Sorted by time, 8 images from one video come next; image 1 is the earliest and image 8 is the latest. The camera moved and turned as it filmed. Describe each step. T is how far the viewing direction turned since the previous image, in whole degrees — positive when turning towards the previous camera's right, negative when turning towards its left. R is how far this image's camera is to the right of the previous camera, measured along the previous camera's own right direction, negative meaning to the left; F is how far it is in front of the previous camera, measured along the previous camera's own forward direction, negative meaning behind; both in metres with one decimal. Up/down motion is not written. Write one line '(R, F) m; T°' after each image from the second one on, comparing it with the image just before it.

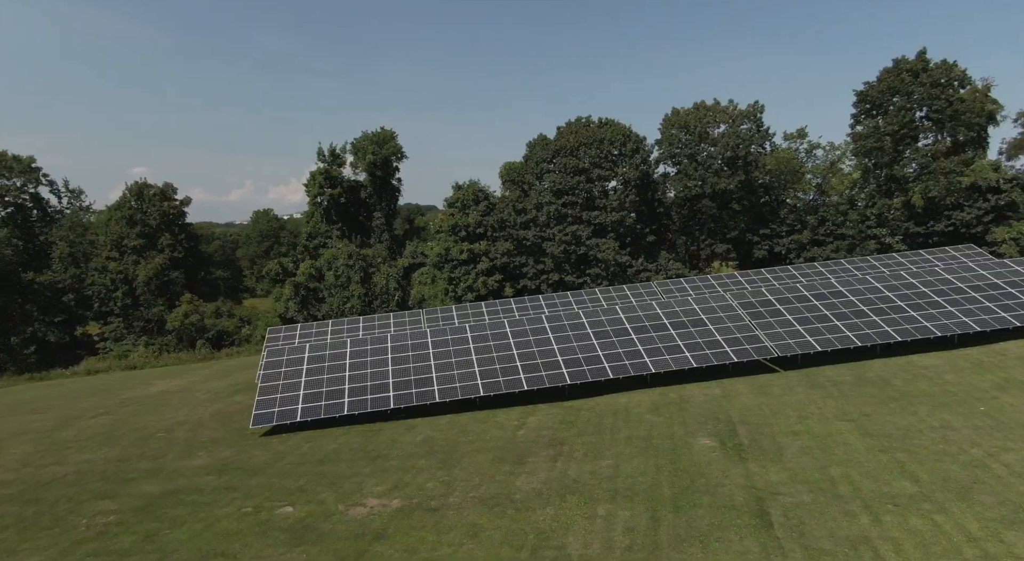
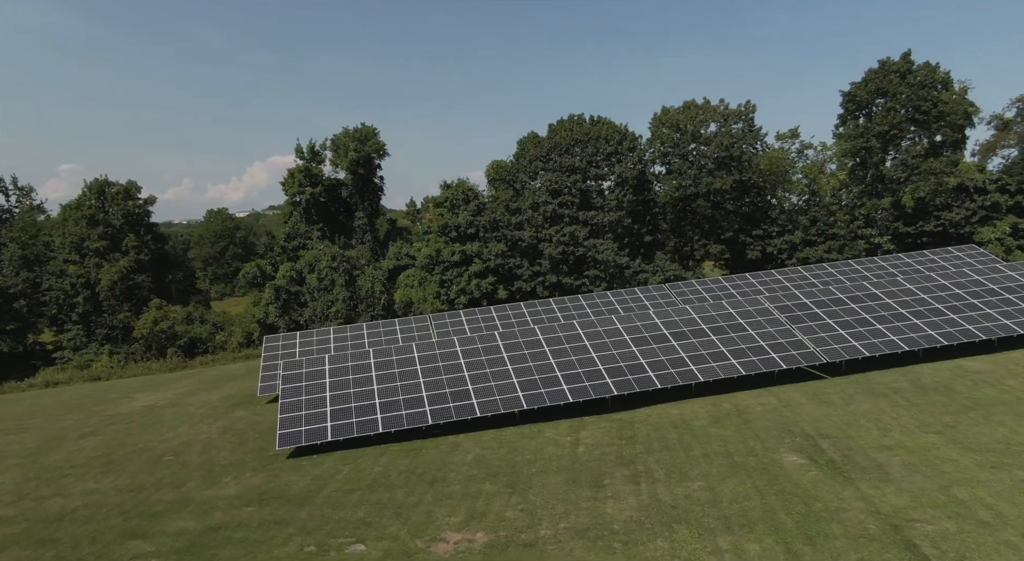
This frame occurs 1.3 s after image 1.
(-2.5, +1.4) m; +2°
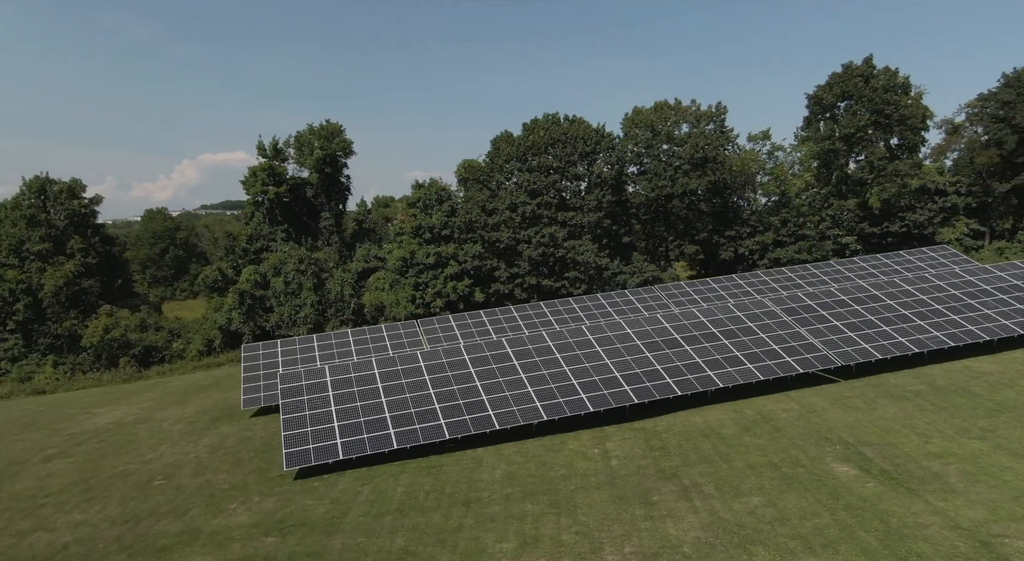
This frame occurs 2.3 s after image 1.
(-2.0, +1.0) m; +4°
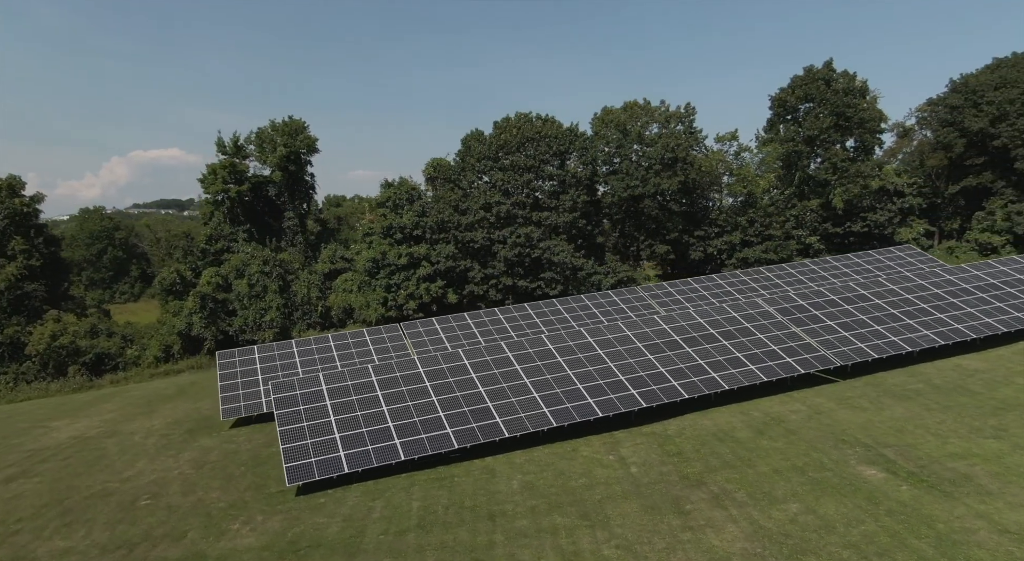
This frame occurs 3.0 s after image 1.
(-1.6, +0.7) m; +4°
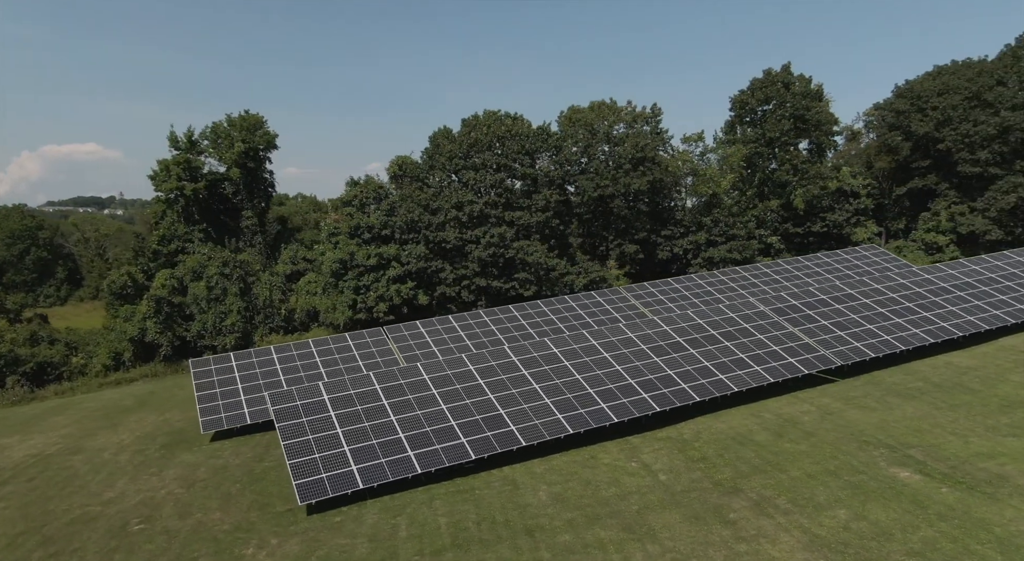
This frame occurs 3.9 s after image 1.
(-1.9, +0.7) m; +4°
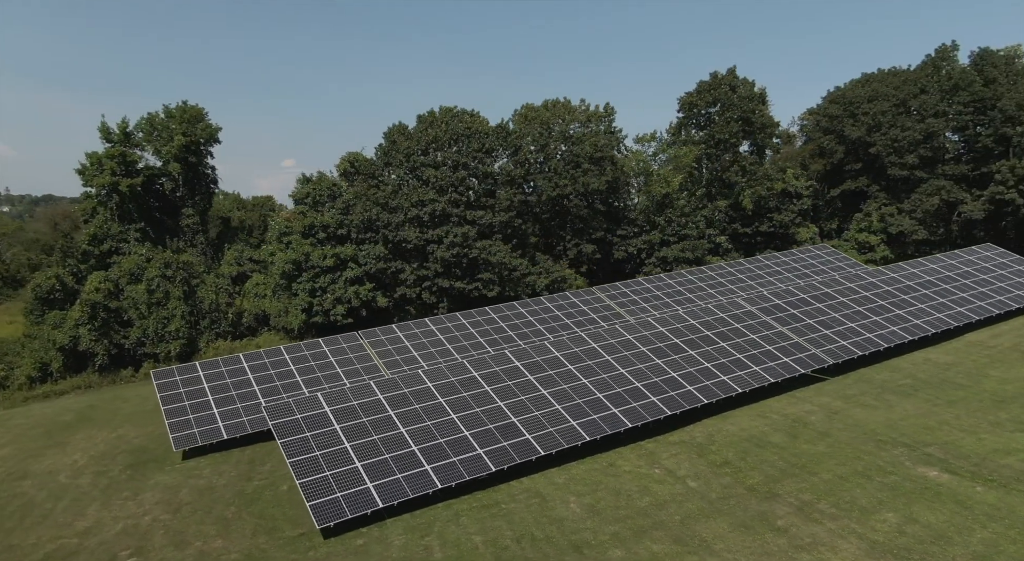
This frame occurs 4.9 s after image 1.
(-2.3, +0.8) m; +6°
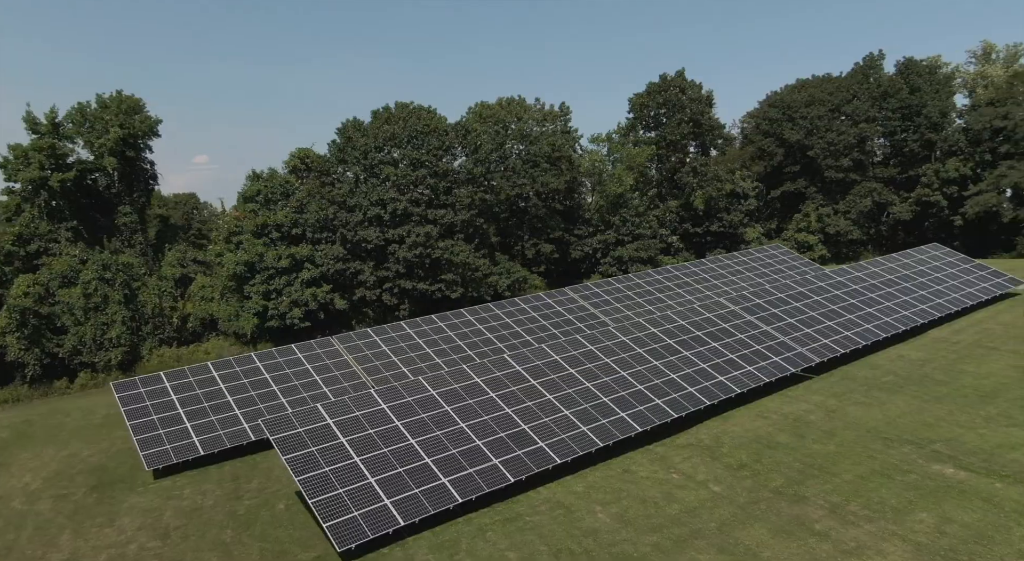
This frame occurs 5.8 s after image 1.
(-2.1, +0.7) m; +5°
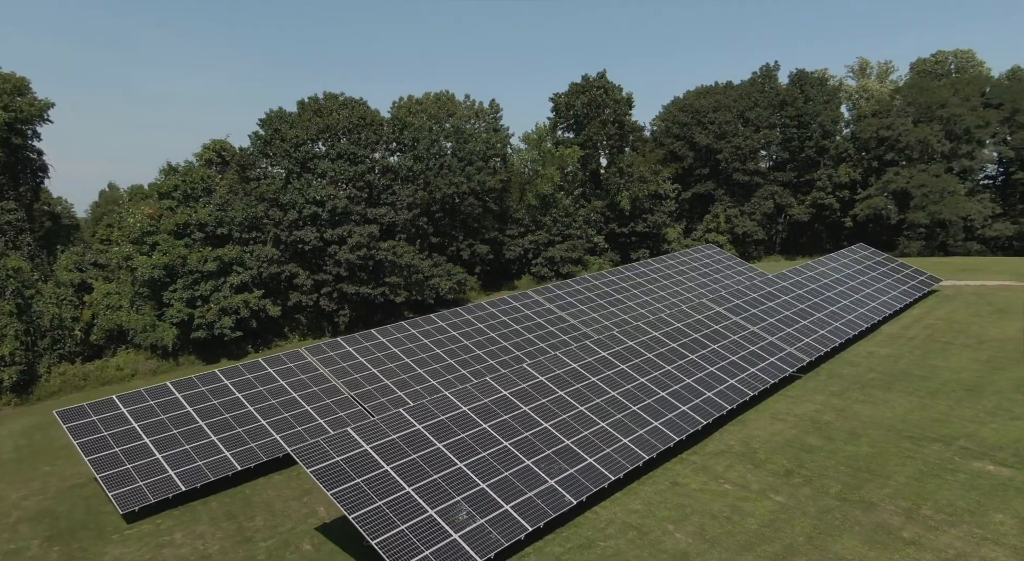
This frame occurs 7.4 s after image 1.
(-4.2, +1.4) m; +9°
